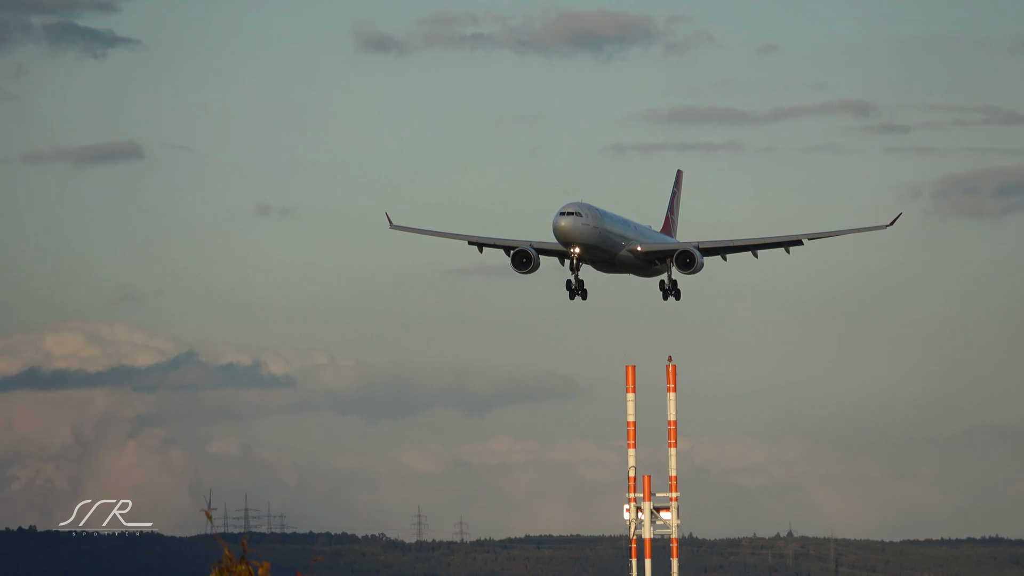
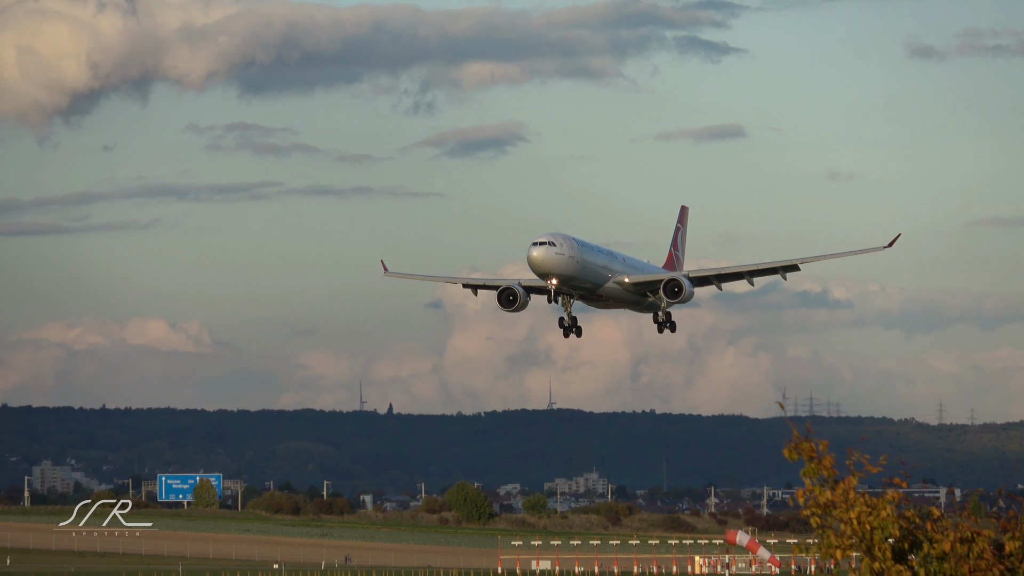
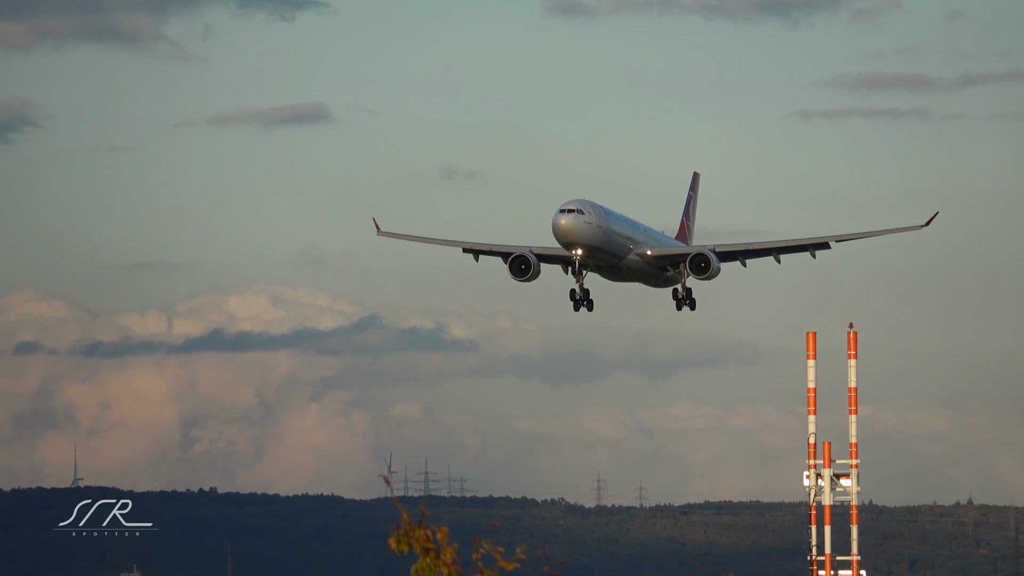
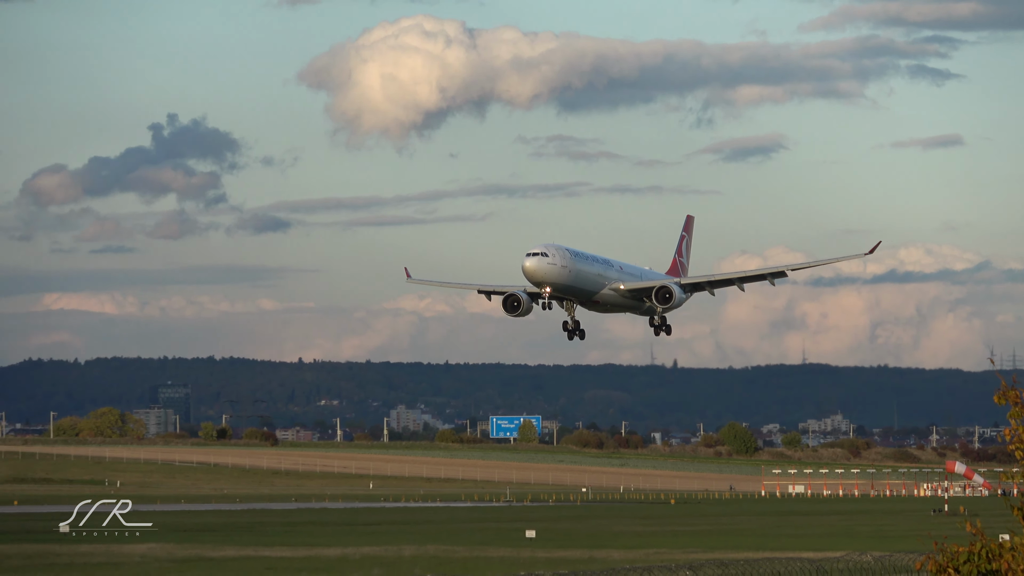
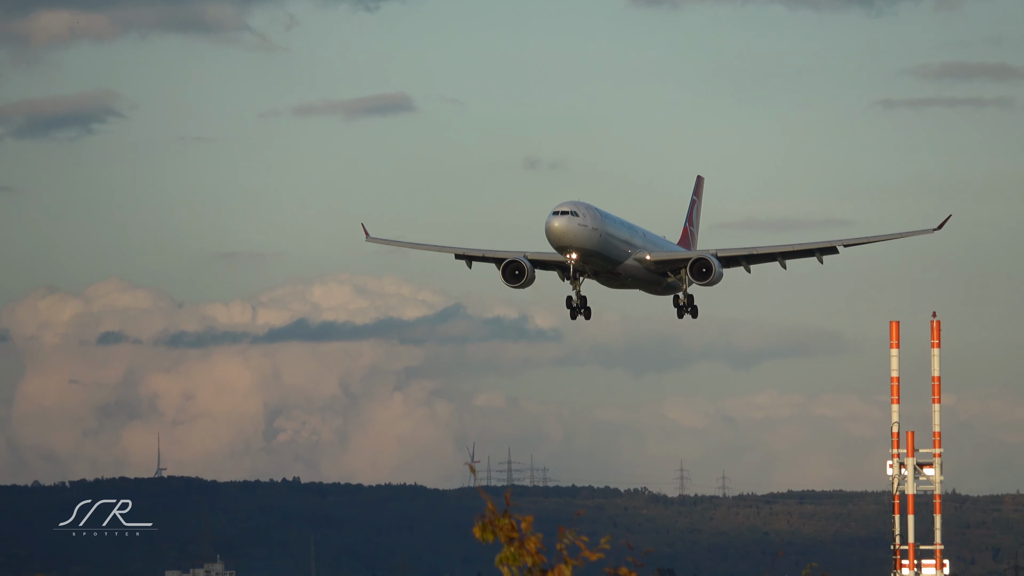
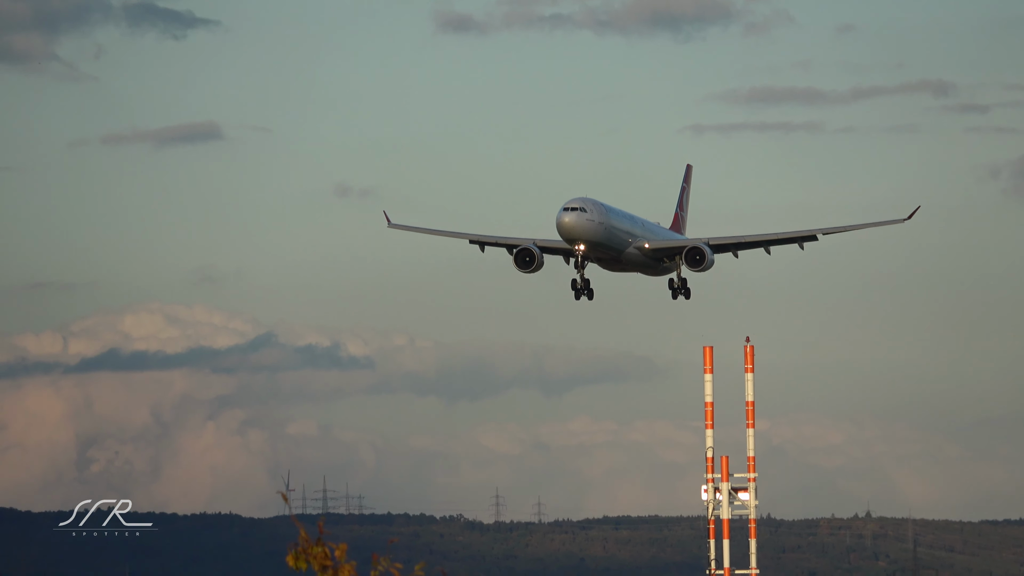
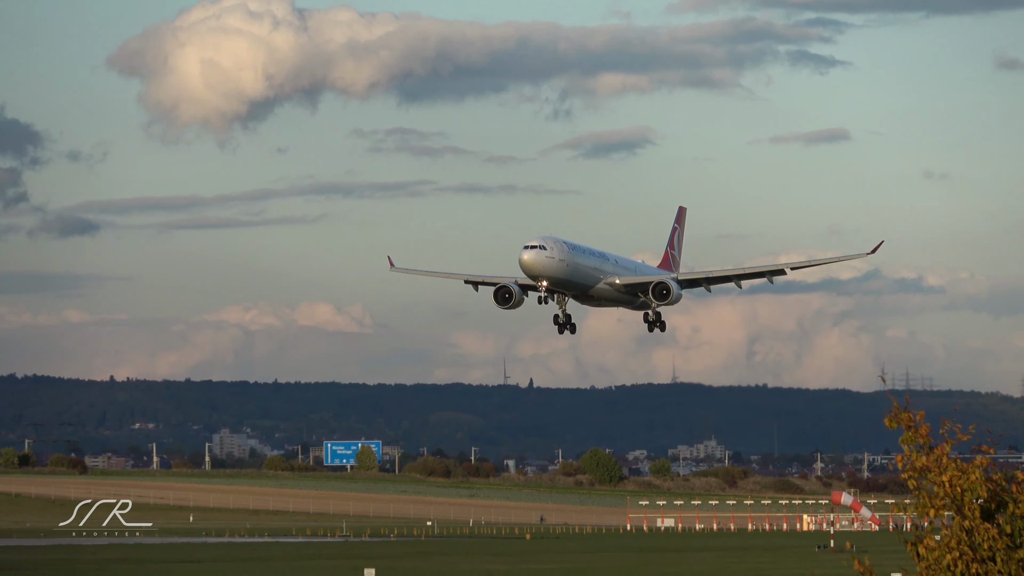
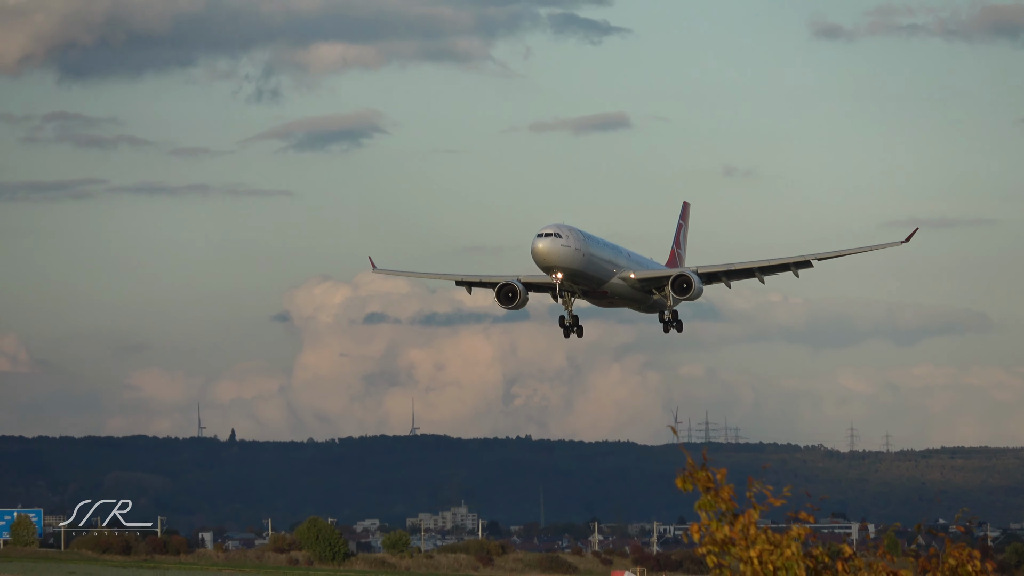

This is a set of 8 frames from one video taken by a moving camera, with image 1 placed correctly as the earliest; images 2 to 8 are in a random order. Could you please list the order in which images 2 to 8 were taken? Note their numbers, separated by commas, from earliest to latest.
6, 3, 5, 8, 2, 7, 4
